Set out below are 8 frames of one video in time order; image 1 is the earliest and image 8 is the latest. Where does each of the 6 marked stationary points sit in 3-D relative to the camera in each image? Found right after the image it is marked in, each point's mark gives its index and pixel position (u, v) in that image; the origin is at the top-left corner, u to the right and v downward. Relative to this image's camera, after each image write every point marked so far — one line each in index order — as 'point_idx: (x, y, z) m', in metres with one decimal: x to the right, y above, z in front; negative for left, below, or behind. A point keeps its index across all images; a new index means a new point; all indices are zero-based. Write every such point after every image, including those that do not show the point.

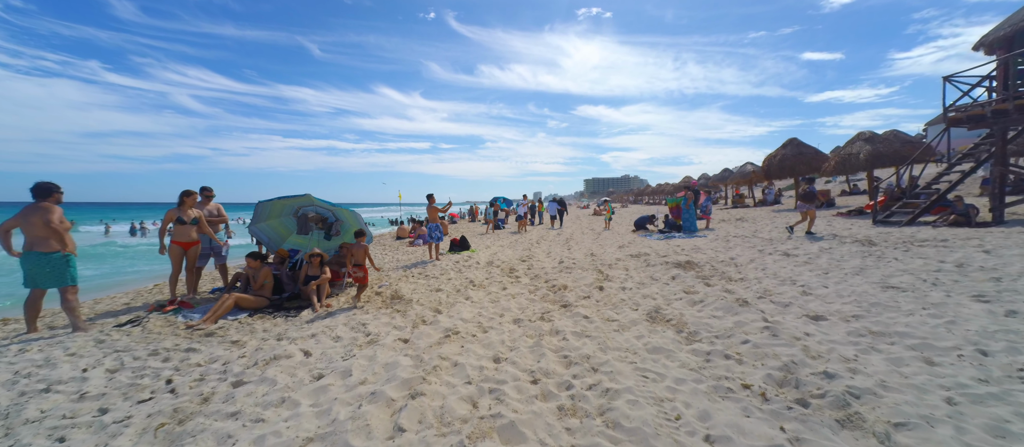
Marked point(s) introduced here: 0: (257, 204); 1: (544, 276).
0: (-4.5, +0.3, +6.0) m
1: (+0.6, -1.0, +6.7) m
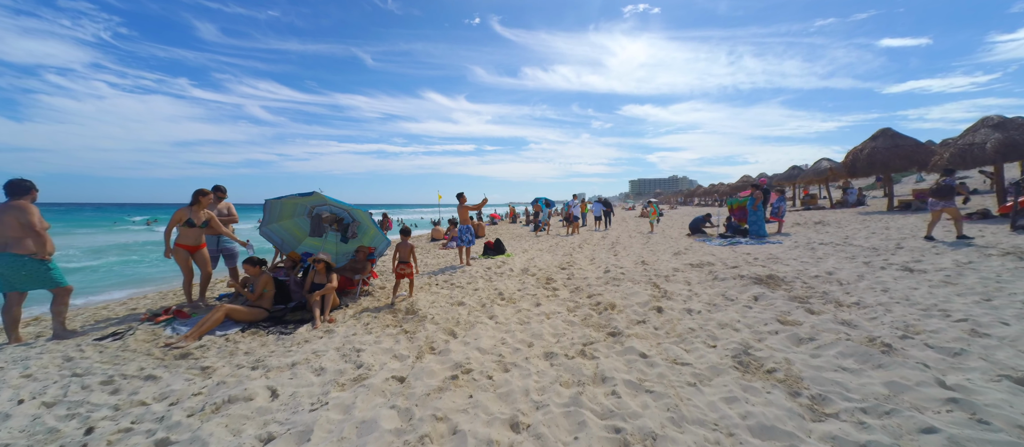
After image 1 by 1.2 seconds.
0: (-3.9, +0.3, +5.5) m
1: (+1.2, -1.1, +5.5) m
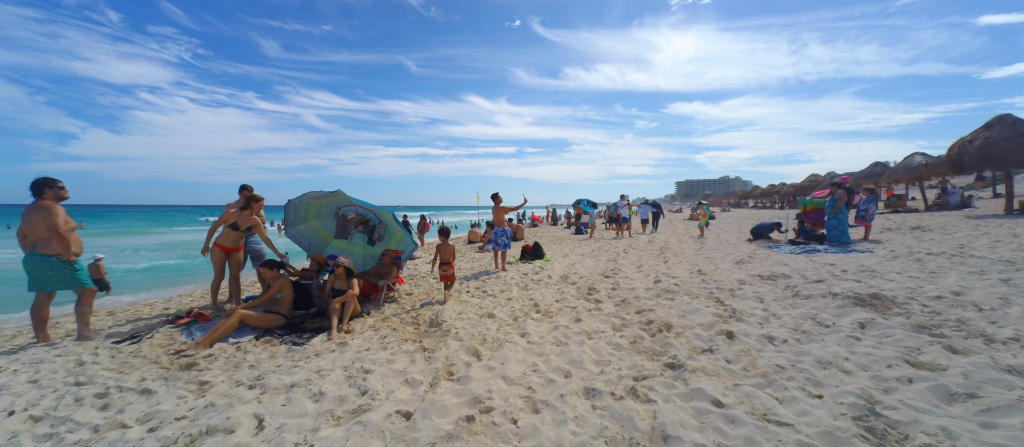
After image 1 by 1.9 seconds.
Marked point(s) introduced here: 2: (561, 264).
0: (-3.4, +0.3, +5.3) m
1: (+1.7, -1.1, +4.8) m
2: (+1.2, -1.0, +8.6) m
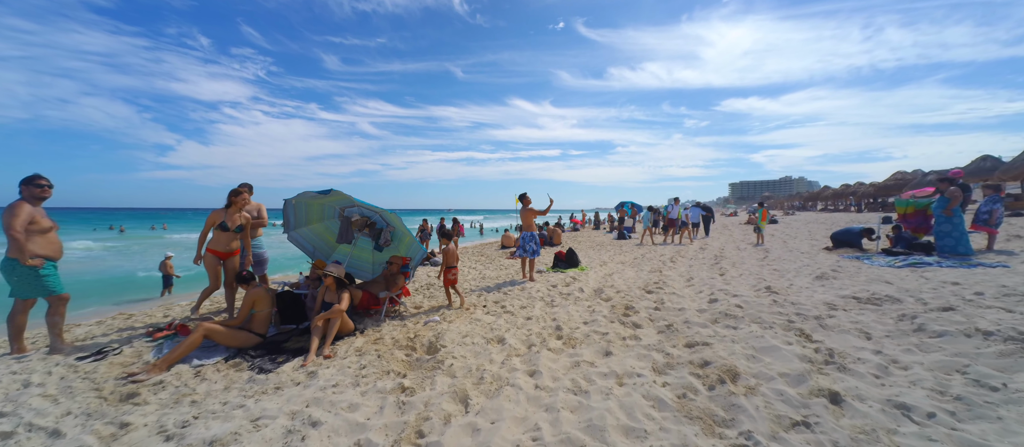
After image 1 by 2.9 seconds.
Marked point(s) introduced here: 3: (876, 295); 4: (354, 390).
0: (-3.1, +0.3, +4.9) m
1: (+1.9, -1.2, +3.7) m
2: (+1.8, -1.1, +7.6) m
3: (+4.9, -1.0, +4.7) m
4: (-1.2, -1.3, +2.7) m
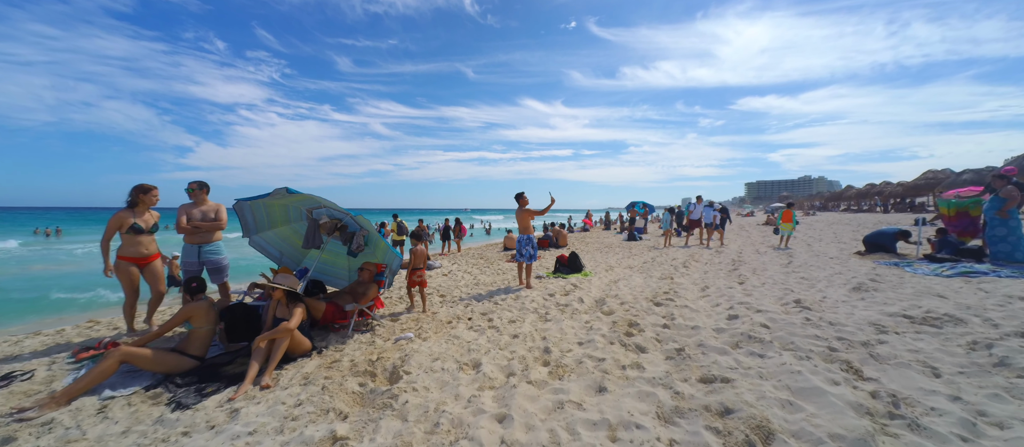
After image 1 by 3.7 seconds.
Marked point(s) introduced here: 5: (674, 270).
0: (-3.3, +0.2, +4.4) m
1: (+1.7, -1.2, +3.1) m
2: (+1.8, -1.1, +6.9) m
3: (+4.8, -1.0, +3.9) m
4: (-1.5, -1.3, +2.2) m
5: (+3.5, -1.0, +7.4) m
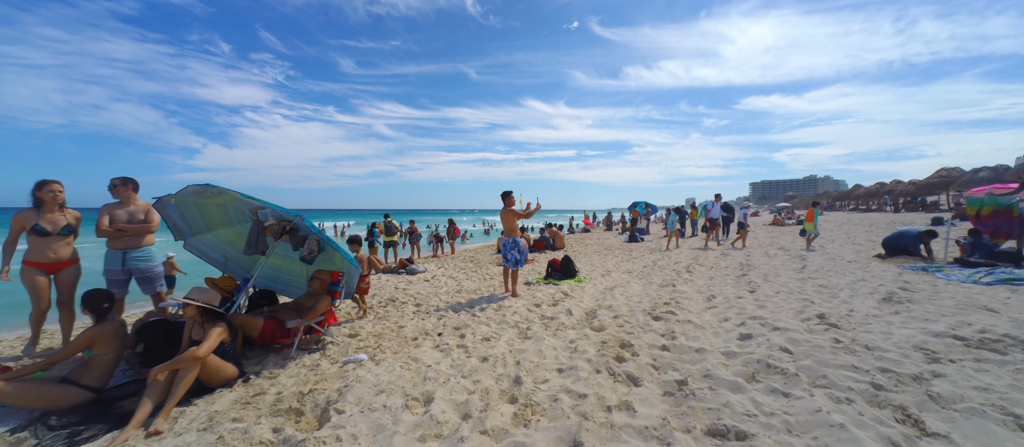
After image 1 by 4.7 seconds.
0: (-3.6, +0.2, +3.8) m
1: (+1.3, -1.2, +2.4) m
2: (+1.5, -1.2, +6.3) m
3: (+4.5, -1.0, +3.2) m
4: (-1.8, -1.4, +1.5) m
5: (+3.2, -1.0, +6.7) m
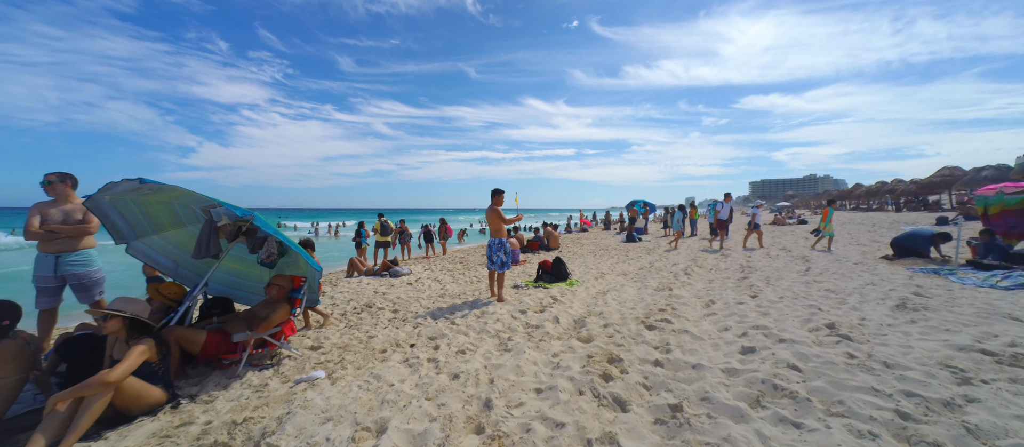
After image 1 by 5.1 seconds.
0: (-3.8, +0.2, +3.4) m
1: (+1.1, -1.2, +2.1) m
2: (+1.3, -1.2, +5.9) m
3: (+4.2, -1.0, +2.9) m
4: (-2.0, -1.4, +1.2) m
5: (+3.0, -1.0, +6.4) m
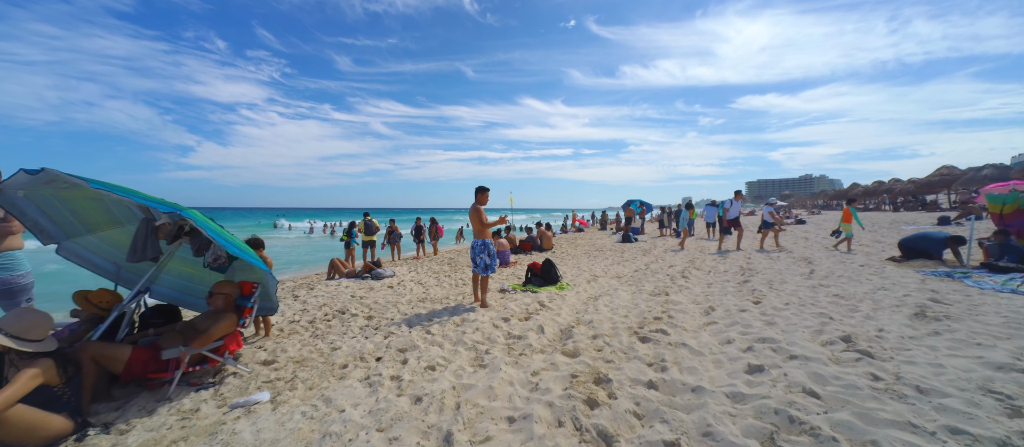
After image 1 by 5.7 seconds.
0: (-4.0, +0.2, +3.0) m
1: (+0.9, -1.2, +1.6) m
2: (+1.0, -1.2, +5.5) m
3: (+4.0, -1.0, +2.5) m
4: (-2.2, -1.4, +0.8) m
5: (+2.7, -1.0, +6.0) m
